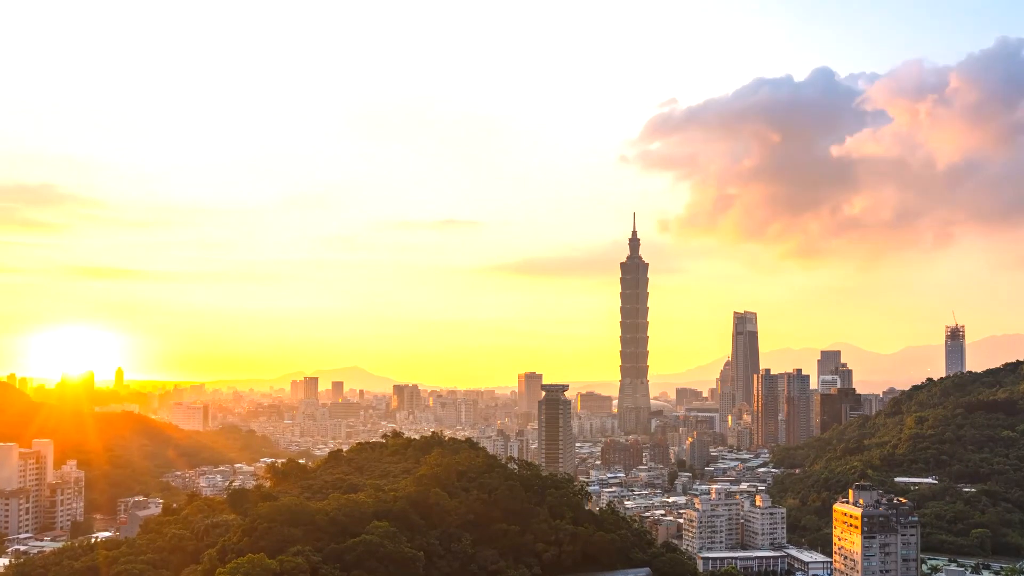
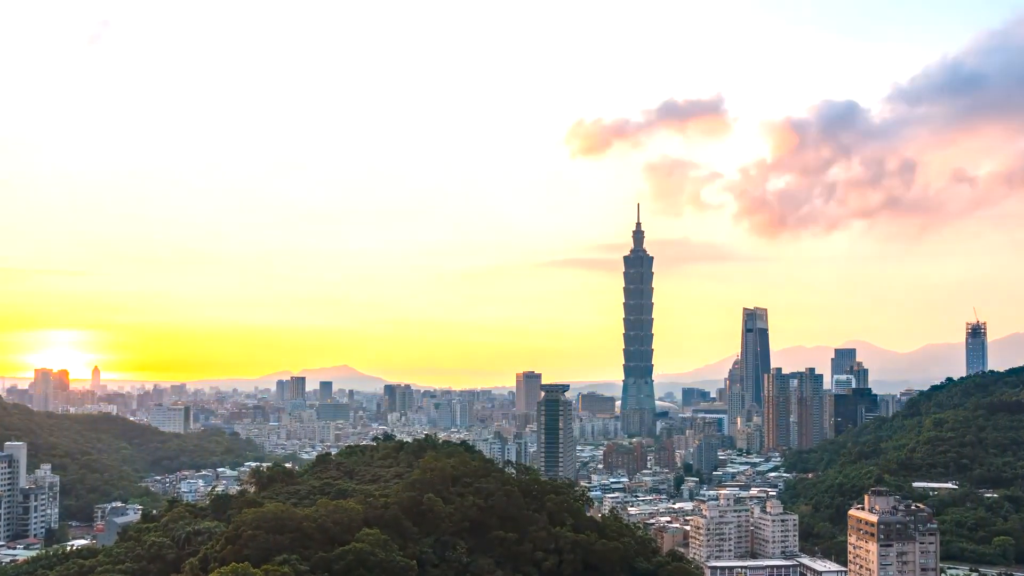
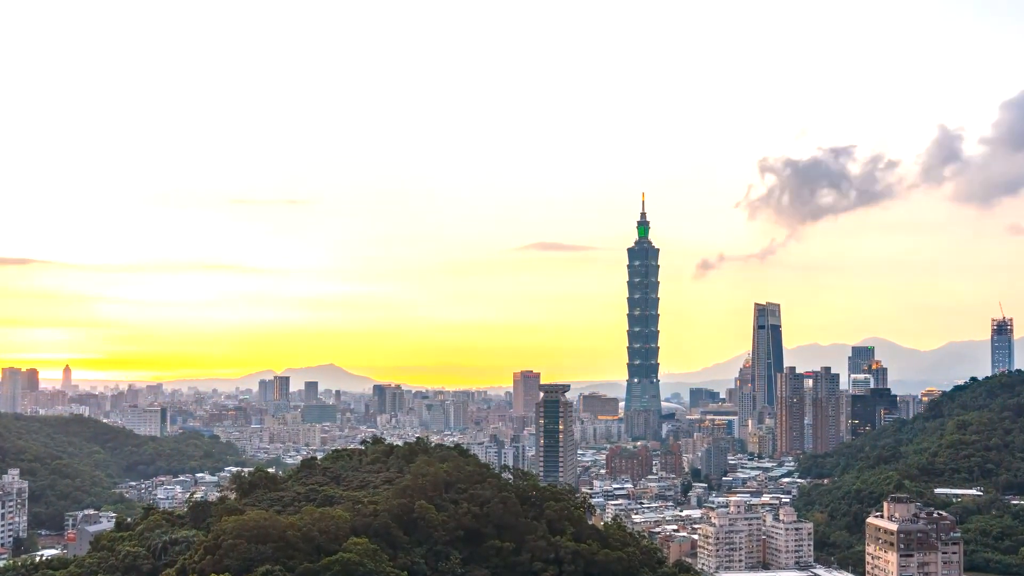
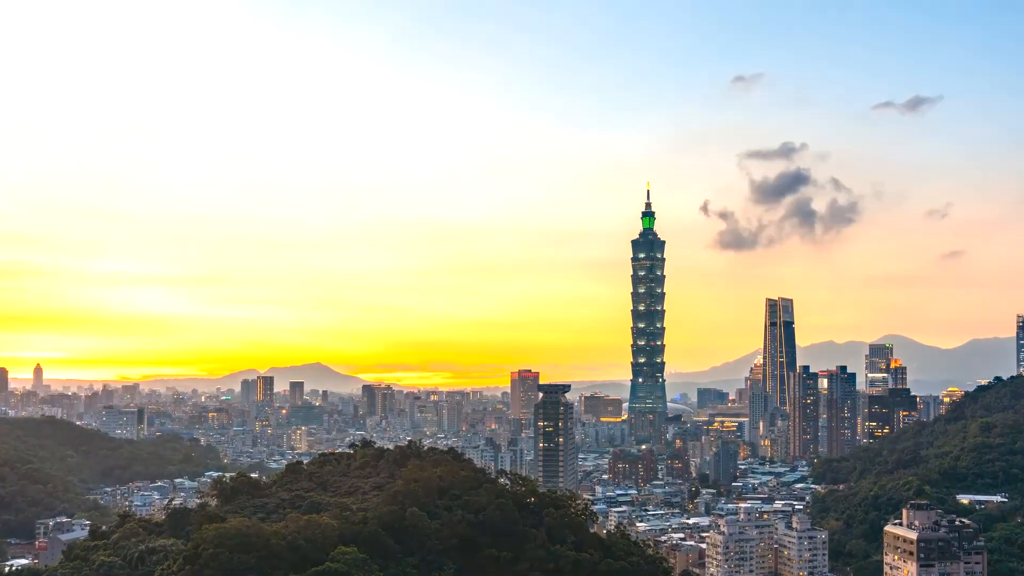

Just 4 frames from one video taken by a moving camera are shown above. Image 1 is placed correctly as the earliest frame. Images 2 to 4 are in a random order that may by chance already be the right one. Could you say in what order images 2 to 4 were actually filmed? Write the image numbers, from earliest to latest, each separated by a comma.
2, 3, 4
